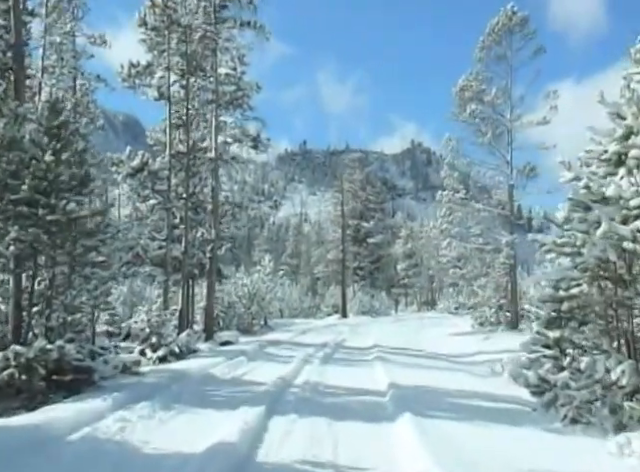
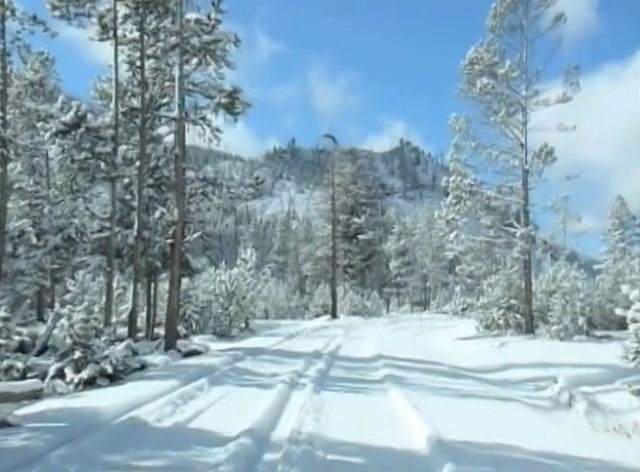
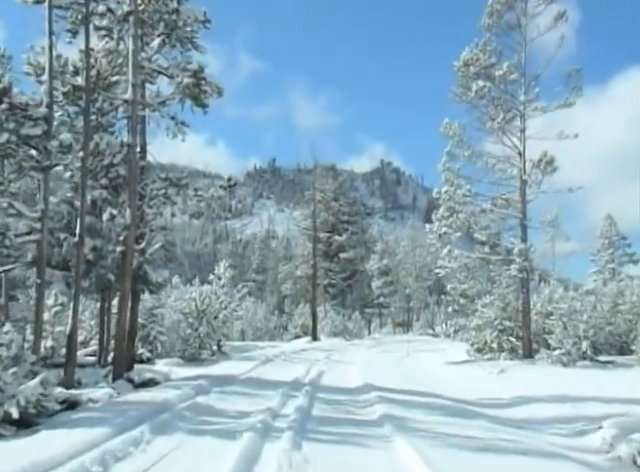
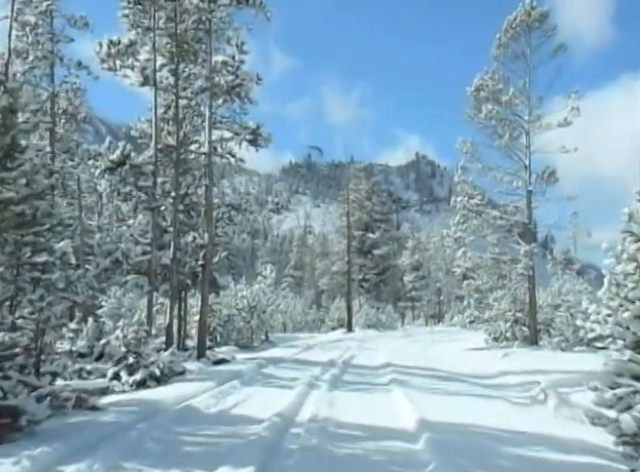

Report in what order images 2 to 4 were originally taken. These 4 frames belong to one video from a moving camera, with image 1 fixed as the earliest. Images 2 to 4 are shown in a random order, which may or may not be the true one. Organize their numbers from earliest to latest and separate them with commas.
4, 2, 3
